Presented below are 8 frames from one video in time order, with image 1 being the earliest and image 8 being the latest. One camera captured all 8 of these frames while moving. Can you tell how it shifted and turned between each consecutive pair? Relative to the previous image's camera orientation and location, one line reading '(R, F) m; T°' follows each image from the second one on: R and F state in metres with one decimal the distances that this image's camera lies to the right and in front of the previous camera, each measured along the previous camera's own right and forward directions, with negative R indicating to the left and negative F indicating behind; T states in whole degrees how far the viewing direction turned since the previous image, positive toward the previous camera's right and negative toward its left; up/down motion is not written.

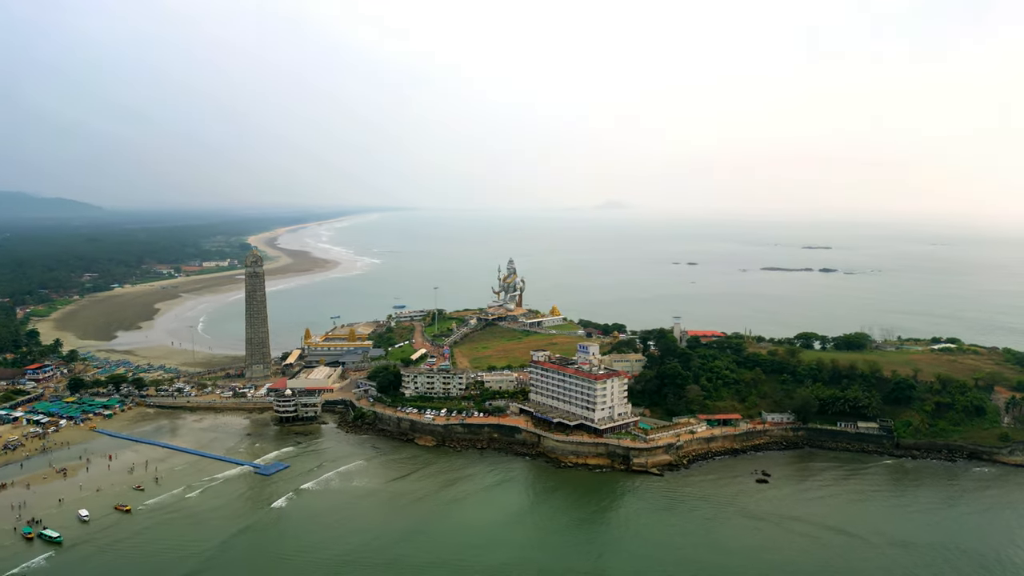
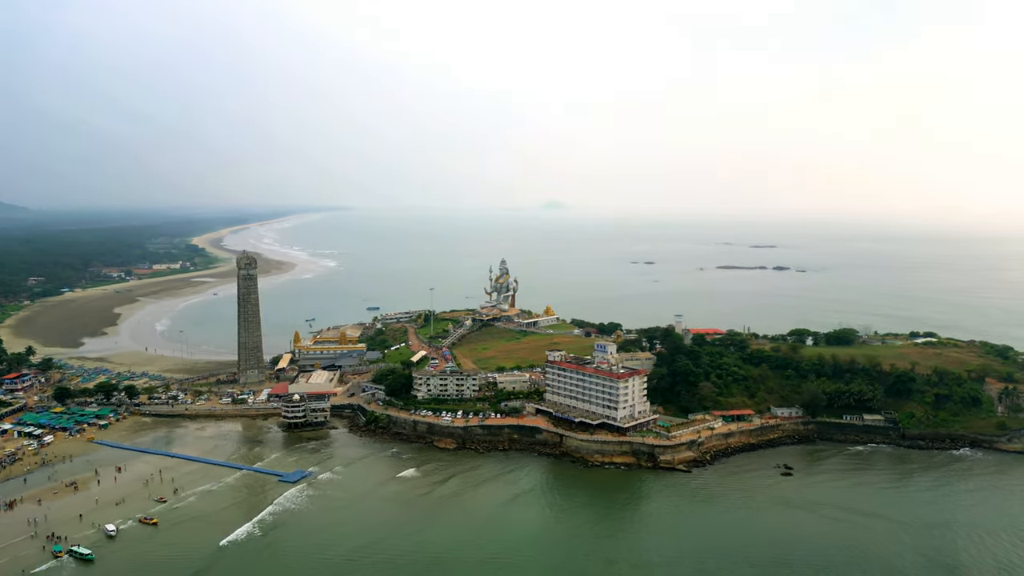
(-2.9, +0.3) m; +4°
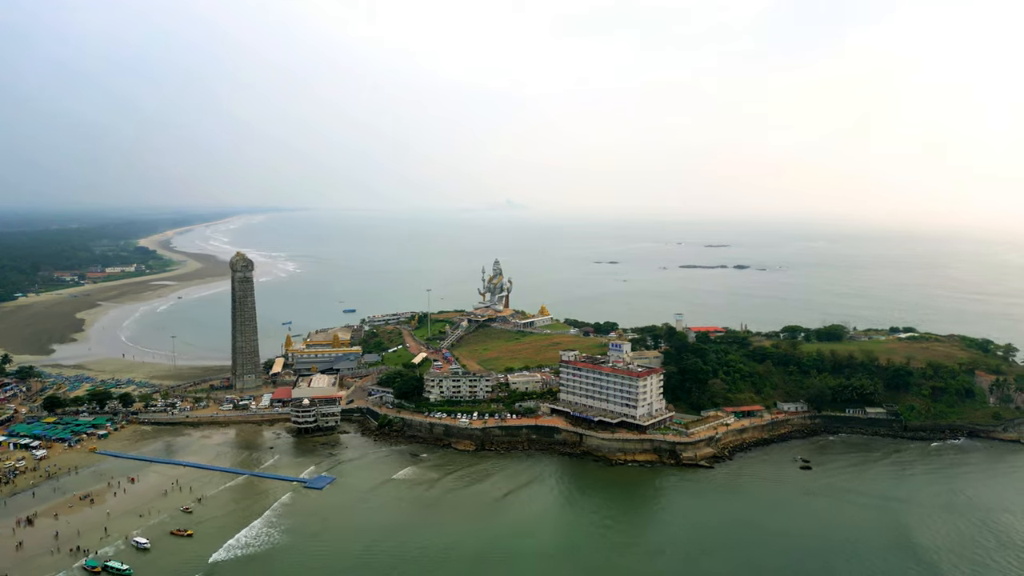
(-2.6, +0.2) m; +3°
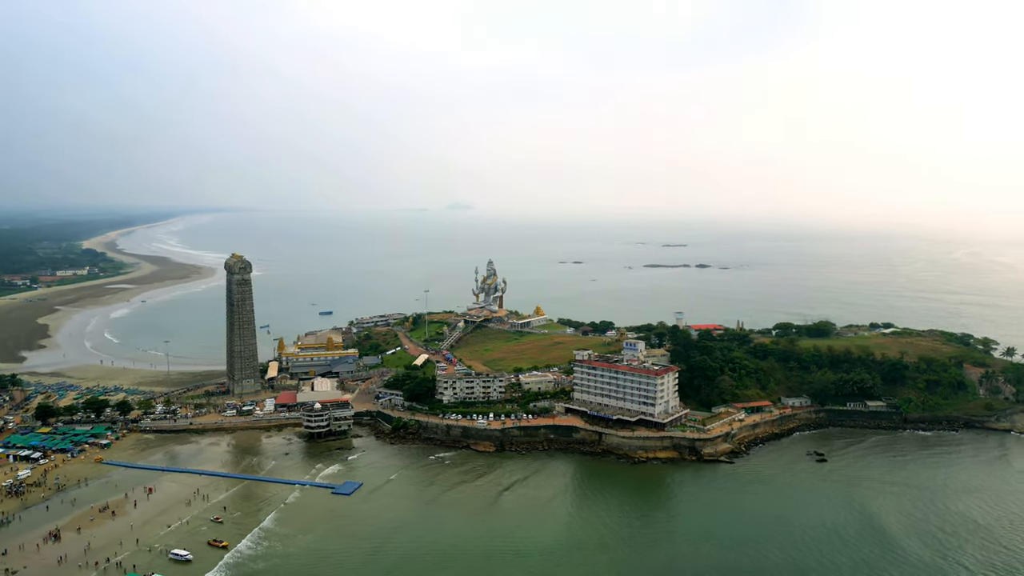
(-2.6, +0.1) m; +3°
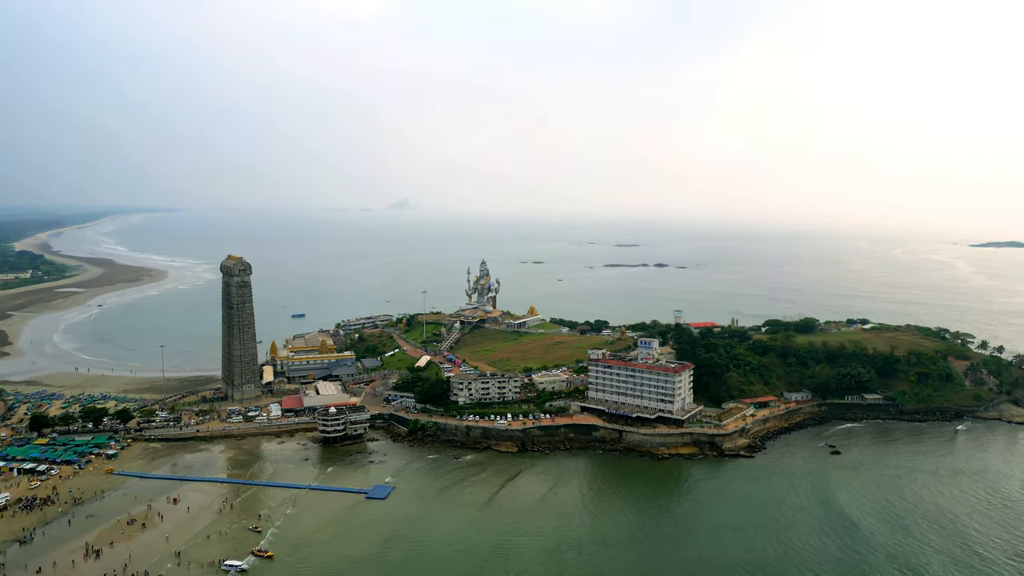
(-2.9, +0.1) m; +4°
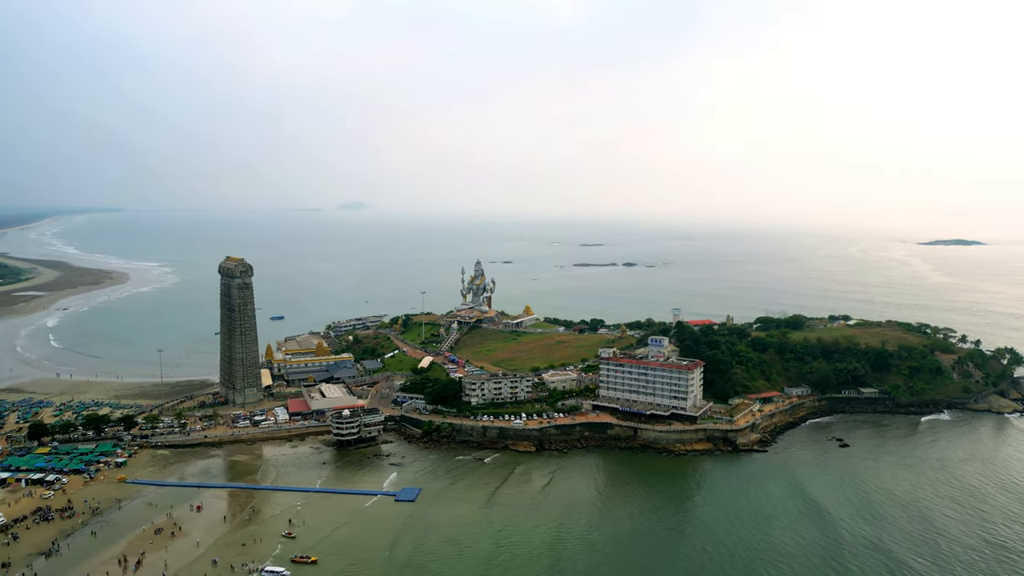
(-2.2, 0.0) m; +3°
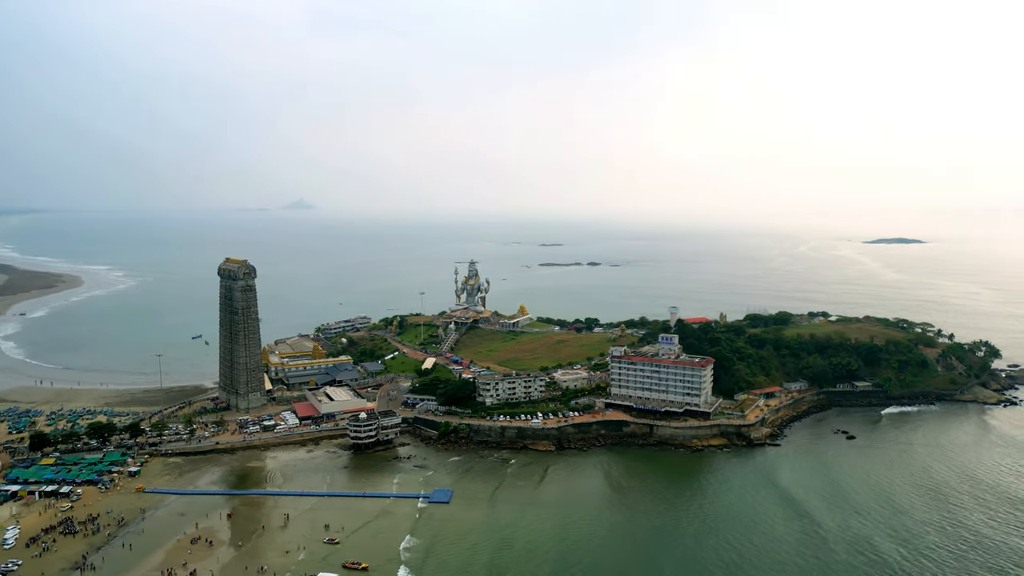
(-2.6, -0.1) m; +3°
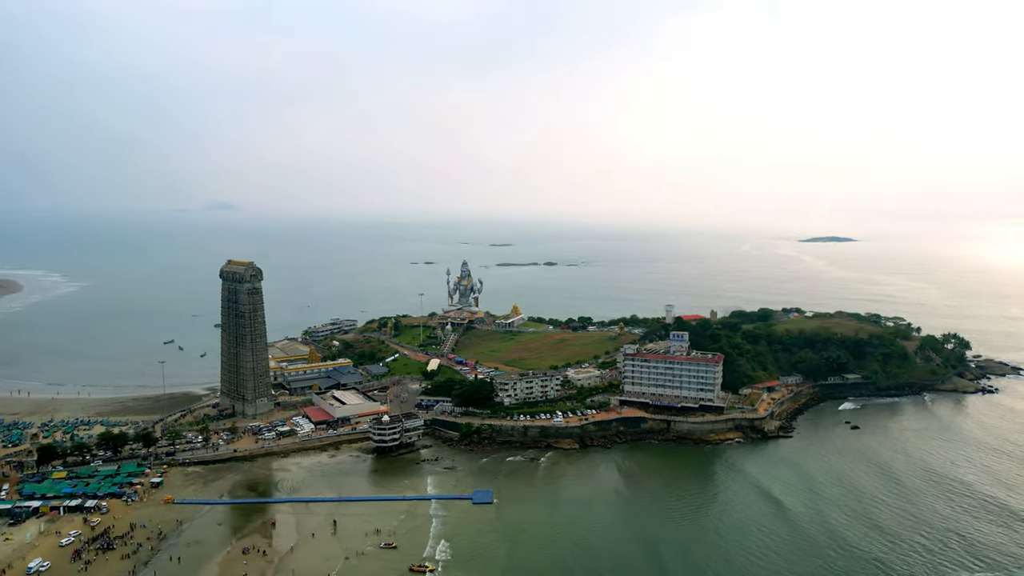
(-3.3, -0.1) m; +4°
